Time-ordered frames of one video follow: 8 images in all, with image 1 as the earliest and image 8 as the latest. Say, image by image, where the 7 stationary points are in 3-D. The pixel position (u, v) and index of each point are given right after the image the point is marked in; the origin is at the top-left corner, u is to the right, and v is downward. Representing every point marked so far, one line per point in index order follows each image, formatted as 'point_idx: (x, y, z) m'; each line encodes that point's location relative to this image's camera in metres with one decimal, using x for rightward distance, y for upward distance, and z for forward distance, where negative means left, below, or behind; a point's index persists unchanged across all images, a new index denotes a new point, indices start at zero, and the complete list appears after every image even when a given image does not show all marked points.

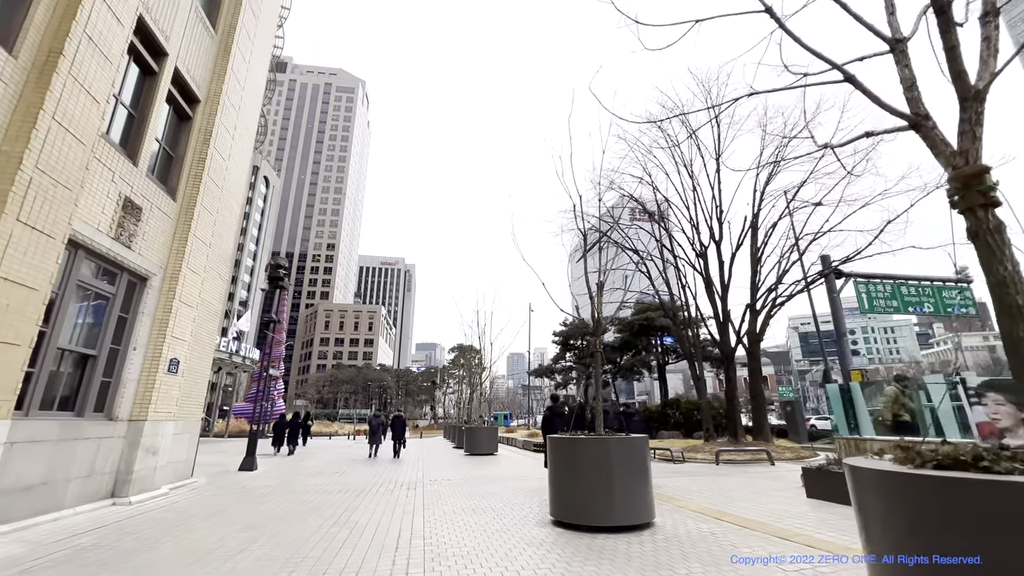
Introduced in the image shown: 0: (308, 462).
0: (-6.4, -5.4, +14.0) m
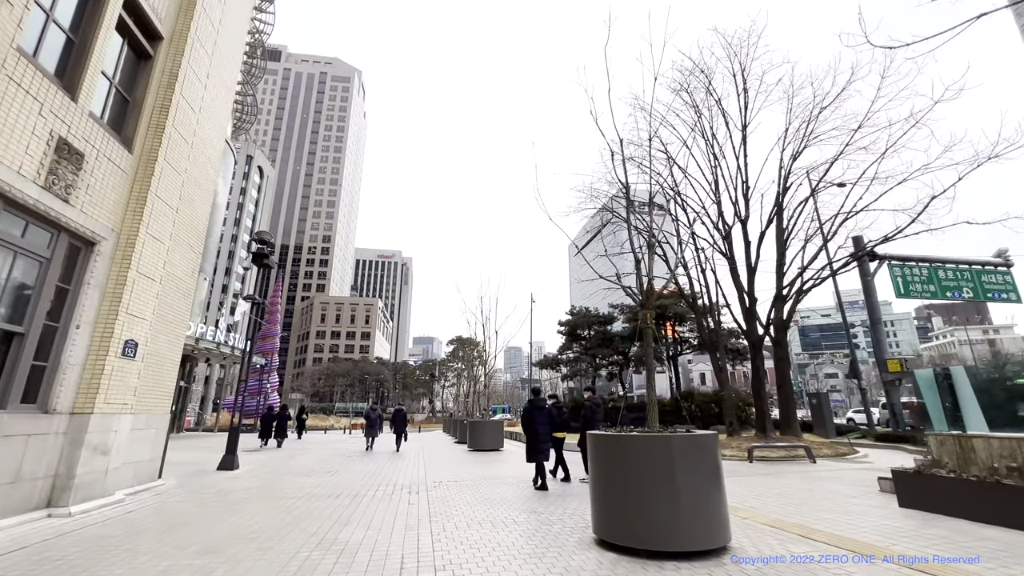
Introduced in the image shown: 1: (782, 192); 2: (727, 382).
0: (-6.1, -4.9, +12.8) m
1: (+10.1, +3.6, +16.7) m
2: (+7.6, -3.3, +15.7) m
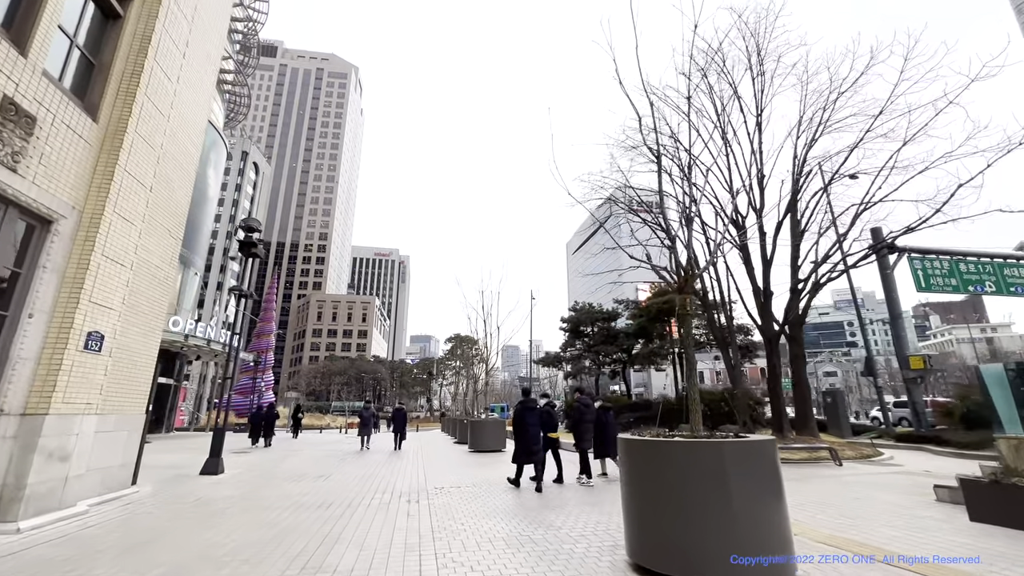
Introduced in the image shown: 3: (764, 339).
0: (-6.0, -4.7, +12.0) m
1: (+10.2, +3.8, +16.0) m
2: (+7.7, -3.1, +15.1) m
3: (+7.8, -1.6, +13.9) m
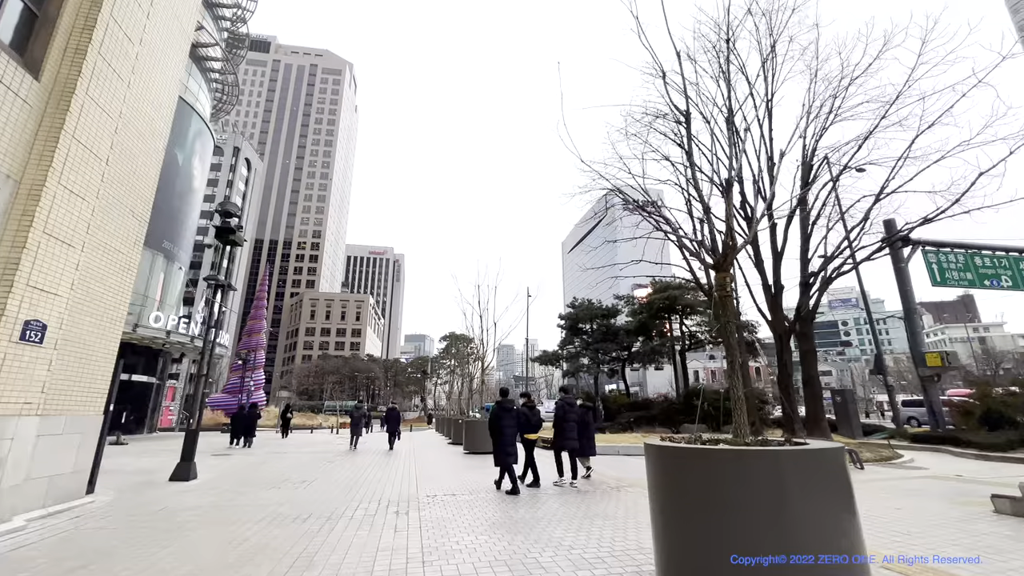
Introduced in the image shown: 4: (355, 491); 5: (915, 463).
0: (-6.1, -4.5, +11.3) m
1: (+10.1, +4.0, +15.4) m
2: (+7.6, -2.9, +14.4) m
3: (+7.7, -1.4, +13.3) m
4: (-2.7, -3.5, +7.8) m
5: (+9.1, -3.9, +10.1) m
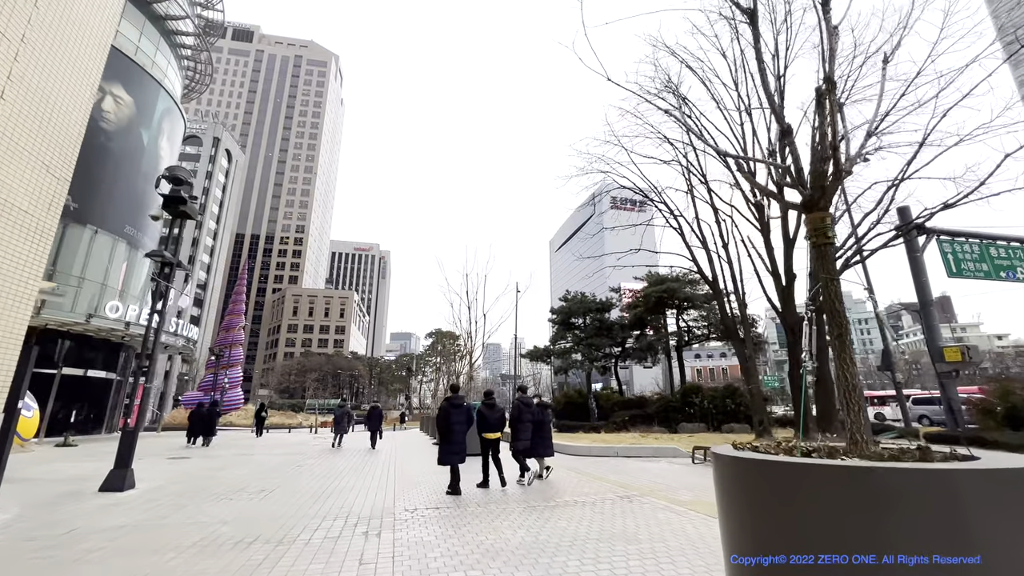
0: (-6.3, -4.1, +10.0) m
1: (+9.9, +4.3, +14.6) m
2: (+7.3, -2.6, +13.5) m
3: (+7.5, -1.1, +12.4) m
4: (-2.8, -3.1, +6.6) m
5: (+9.0, -3.7, +9.3) m
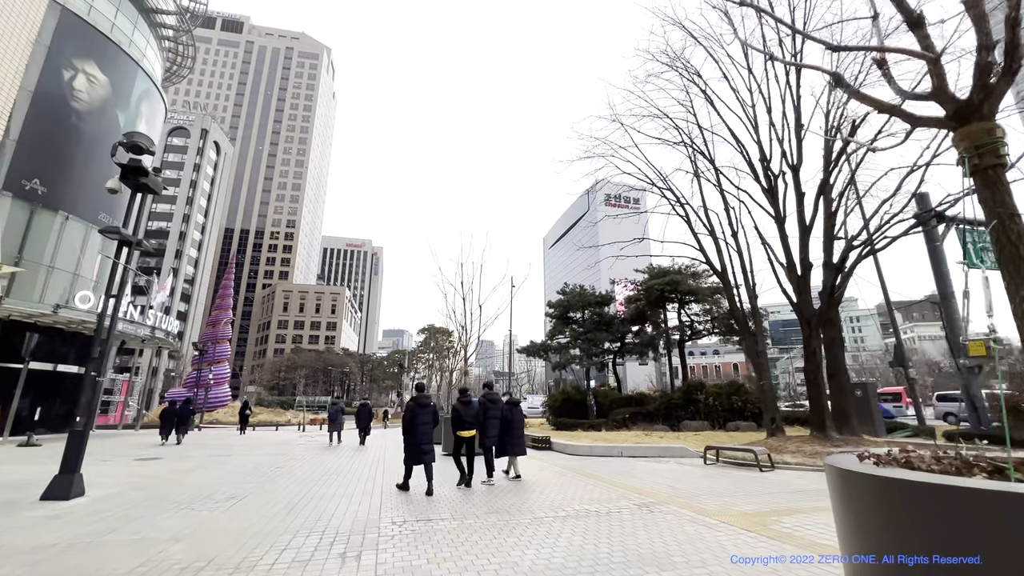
0: (-6.3, -3.7, +9.1) m
1: (+9.8, +4.5, +13.9) m
2: (+7.2, -2.3, +12.8) m
3: (+7.4, -0.8, +11.7) m
4: (-2.8, -2.9, +5.7) m
5: (+9.0, -3.4, +8.6) m
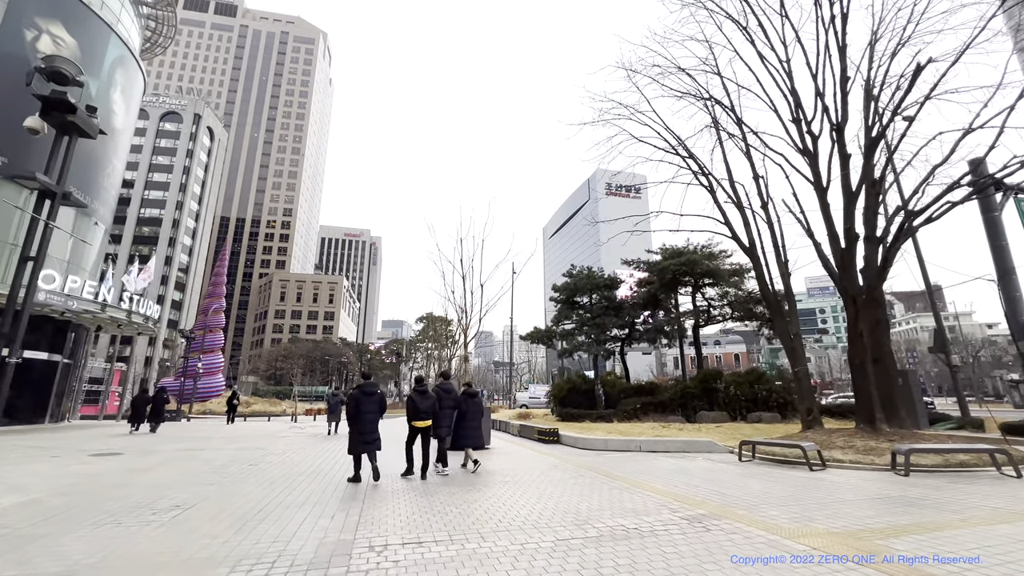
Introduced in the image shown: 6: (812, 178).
0: (-6.2, -3.2, +7.8) m
1: (+10.0, +5.2, +12.5) m
2: (+7.4, -1.7, +11.5) m
3: (+7.6, -0.2, +10.3) m
4: (-2.6, -2.4, +4.4) m
5: (+9.1, -2.9, +7.4) m
6: (+7.2, +2.6, +10.8) m
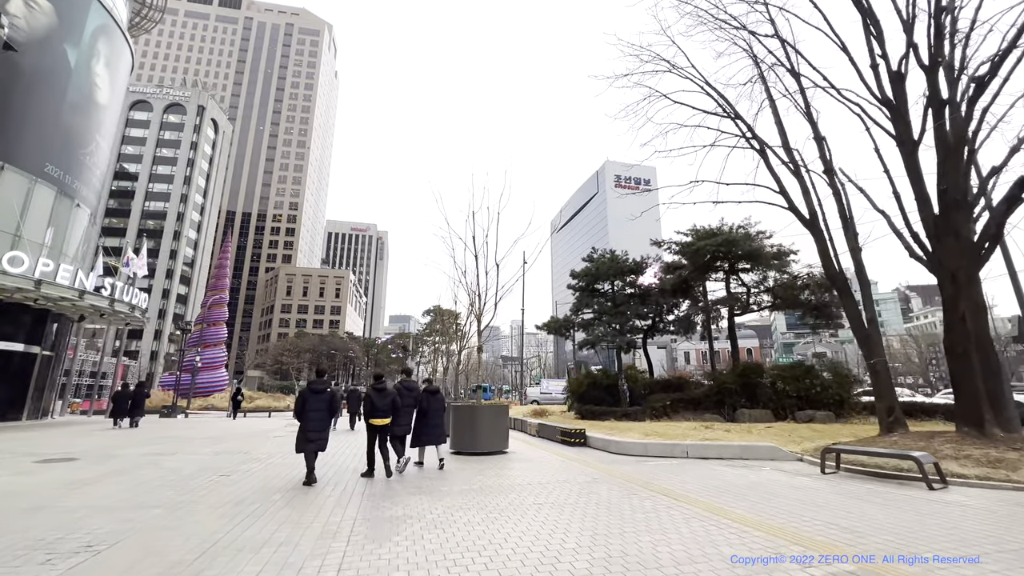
0: (-5.7, -2.8, +6.3) m
1: (+10.4, +5.7, +10.6) m
2: (+7.8, -1.2, +9.8) m
3: (+8.0, +0.2, +8.6) m
4: (-2.2, -2.0, +2.9) m
5: (+9.5, -2.5, +5.6) m
6: (+7.6, +3.1, +9.0) m
